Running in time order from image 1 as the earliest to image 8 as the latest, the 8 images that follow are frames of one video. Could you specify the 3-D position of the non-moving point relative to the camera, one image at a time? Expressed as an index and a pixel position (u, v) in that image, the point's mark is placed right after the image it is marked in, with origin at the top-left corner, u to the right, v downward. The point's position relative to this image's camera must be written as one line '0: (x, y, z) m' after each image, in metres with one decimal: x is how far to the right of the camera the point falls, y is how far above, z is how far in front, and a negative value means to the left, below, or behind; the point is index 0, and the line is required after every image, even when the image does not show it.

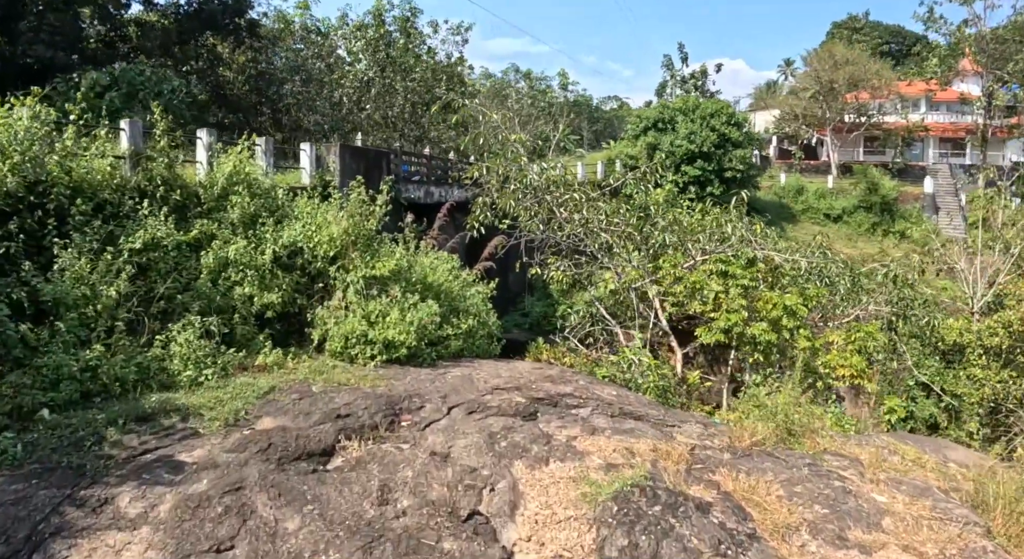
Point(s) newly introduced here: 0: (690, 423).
0: (+1.7, -1.3, +7.2) m
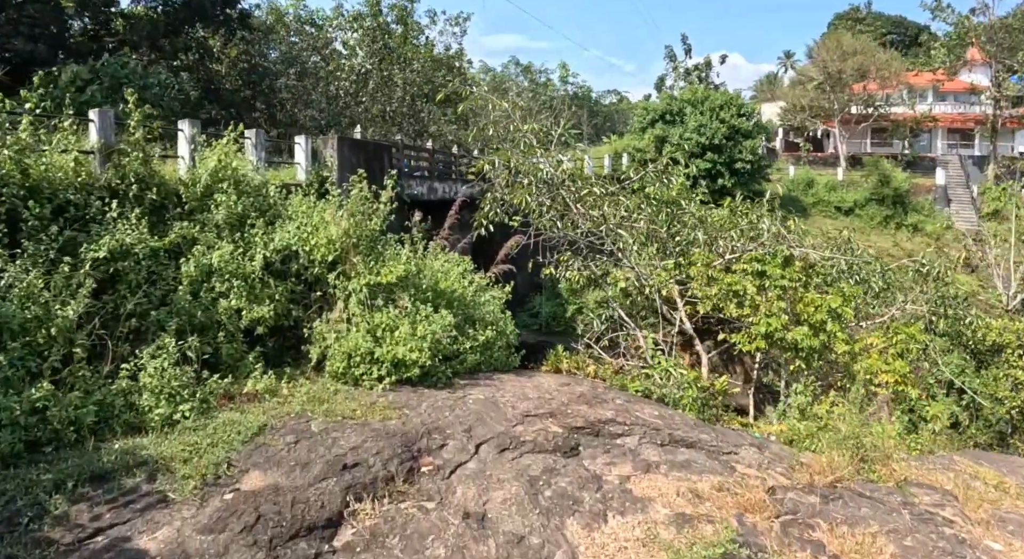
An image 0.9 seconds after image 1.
0: (+1.9, -1.4, +6.3) m
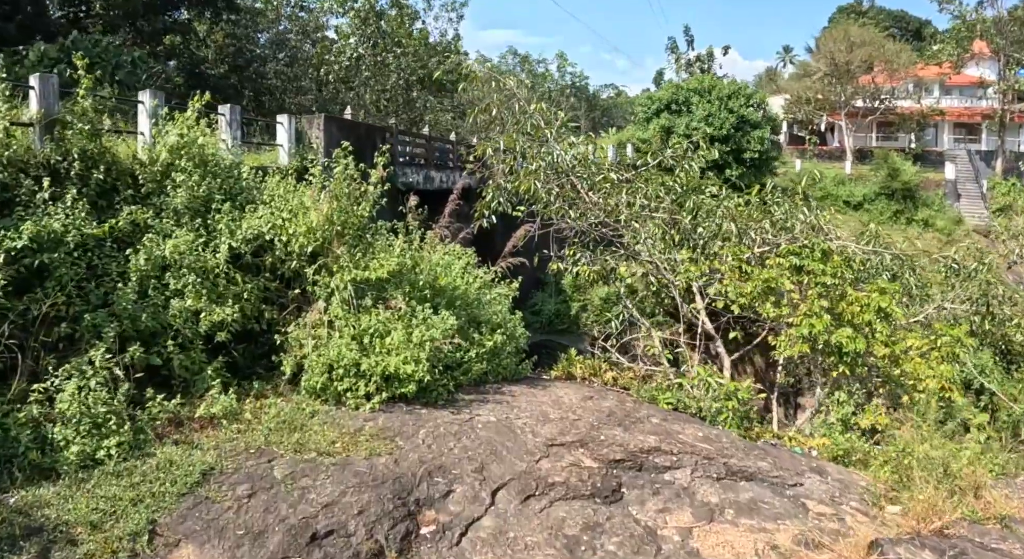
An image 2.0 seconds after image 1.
0: (+2.0, -1.3, +5.3) m
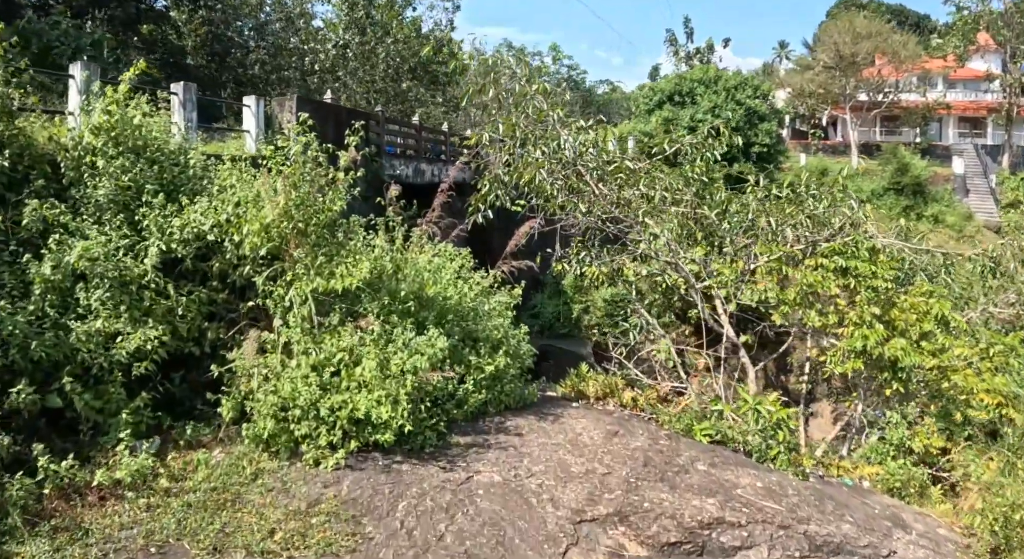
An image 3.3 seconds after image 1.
0: (+2.1, -1.4, +4.2) m
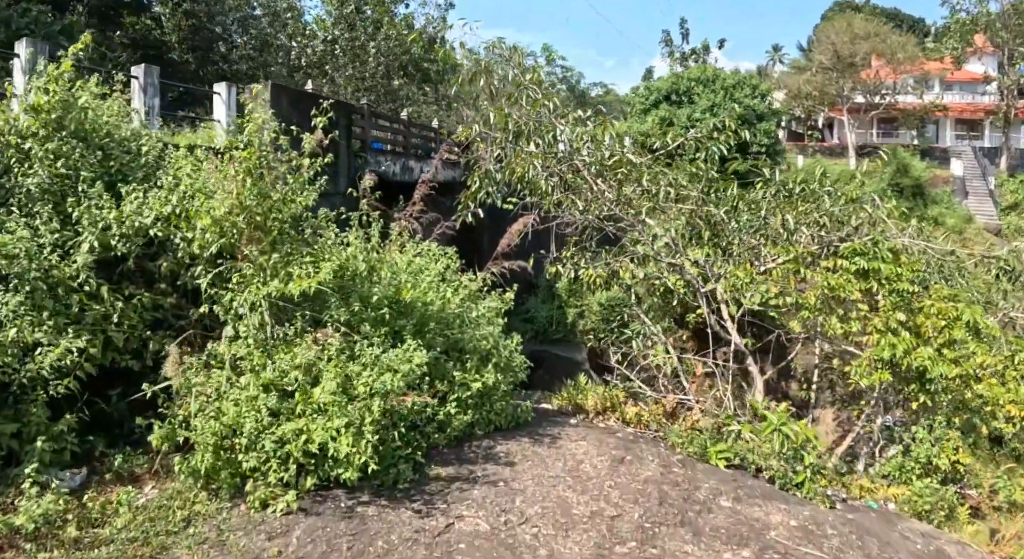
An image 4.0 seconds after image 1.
0: (+2.0, -1.4, +3.6) m
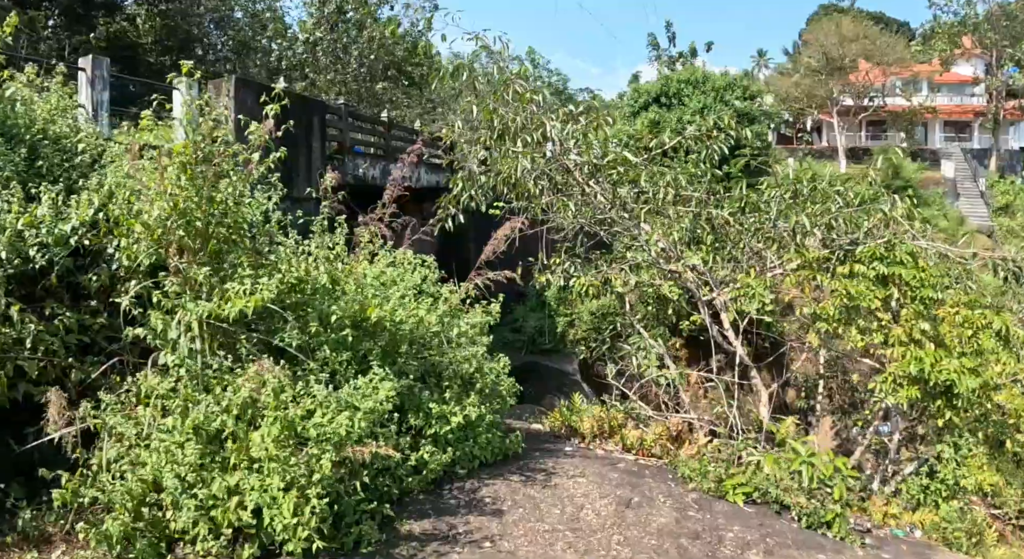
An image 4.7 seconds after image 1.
0: (+2.0, -1.4, +3.0) m
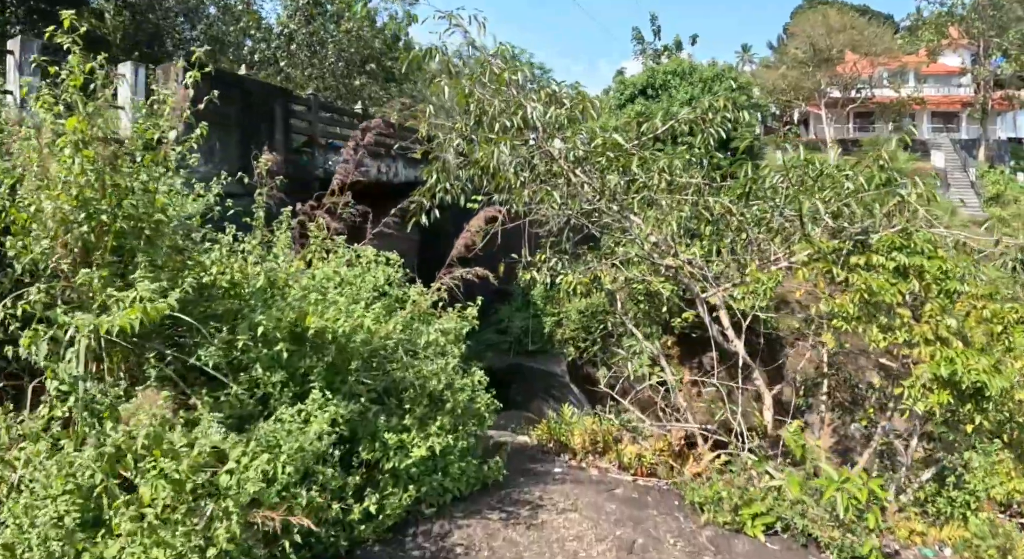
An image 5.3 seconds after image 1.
0: (+1.9, -1.4, +2.4) m
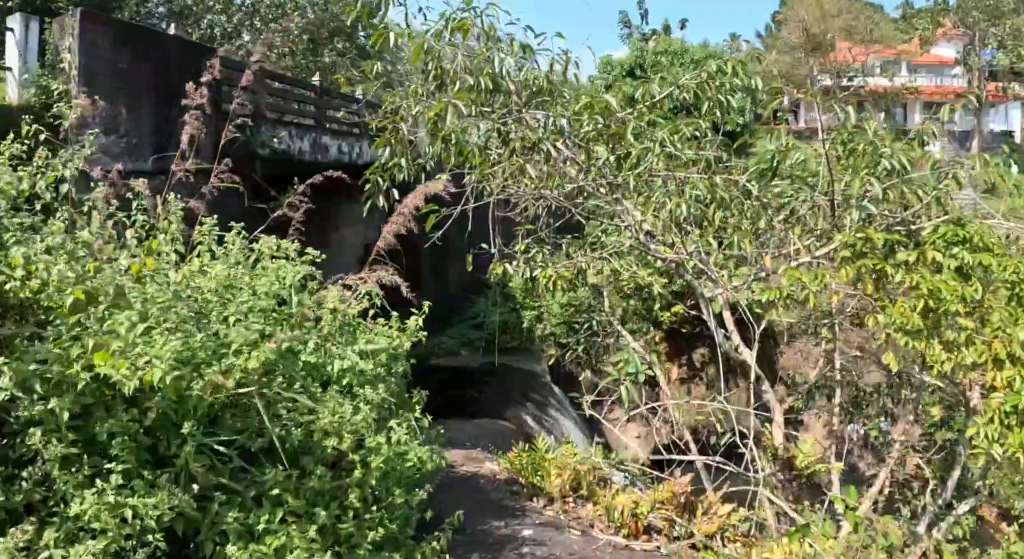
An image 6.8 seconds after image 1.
0: (+1.7, -1.4, +1.4) m
